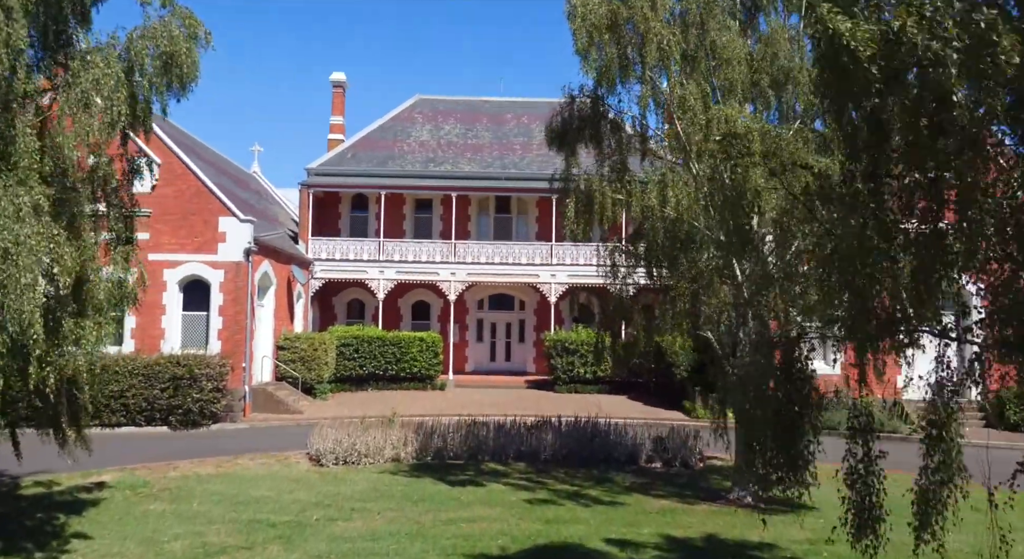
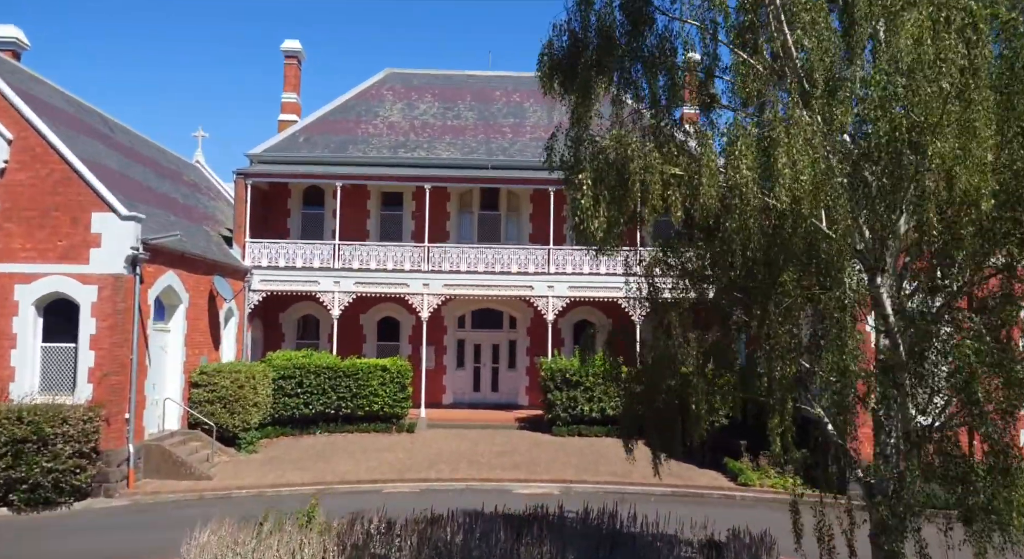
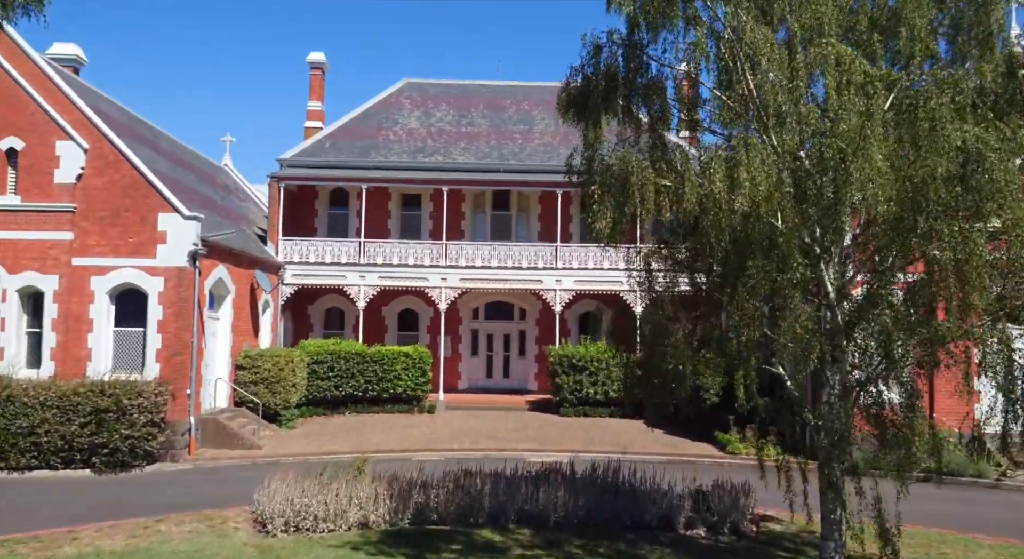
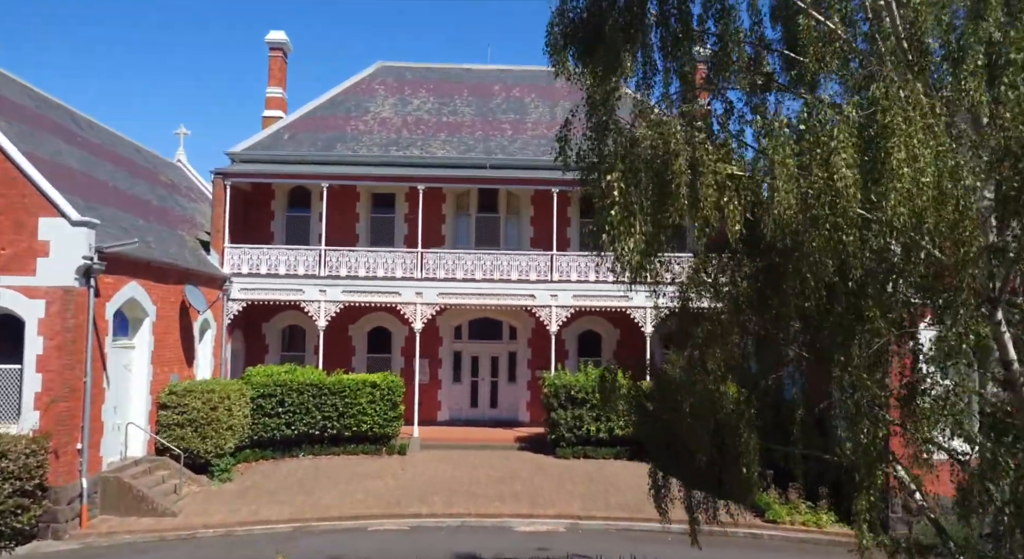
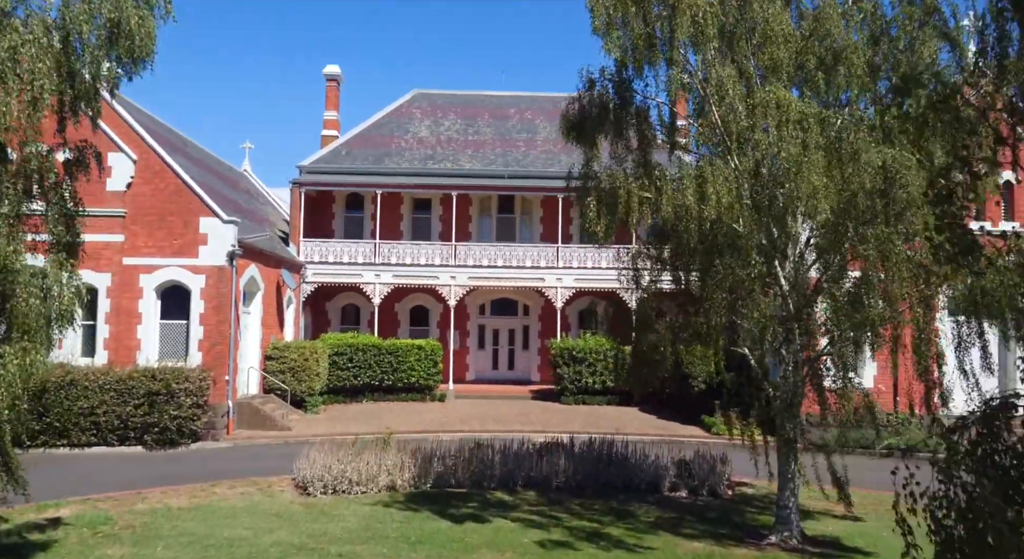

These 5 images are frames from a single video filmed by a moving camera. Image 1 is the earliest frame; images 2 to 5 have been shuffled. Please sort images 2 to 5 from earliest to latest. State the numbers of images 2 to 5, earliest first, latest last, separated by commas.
5, 3, 2, 4
